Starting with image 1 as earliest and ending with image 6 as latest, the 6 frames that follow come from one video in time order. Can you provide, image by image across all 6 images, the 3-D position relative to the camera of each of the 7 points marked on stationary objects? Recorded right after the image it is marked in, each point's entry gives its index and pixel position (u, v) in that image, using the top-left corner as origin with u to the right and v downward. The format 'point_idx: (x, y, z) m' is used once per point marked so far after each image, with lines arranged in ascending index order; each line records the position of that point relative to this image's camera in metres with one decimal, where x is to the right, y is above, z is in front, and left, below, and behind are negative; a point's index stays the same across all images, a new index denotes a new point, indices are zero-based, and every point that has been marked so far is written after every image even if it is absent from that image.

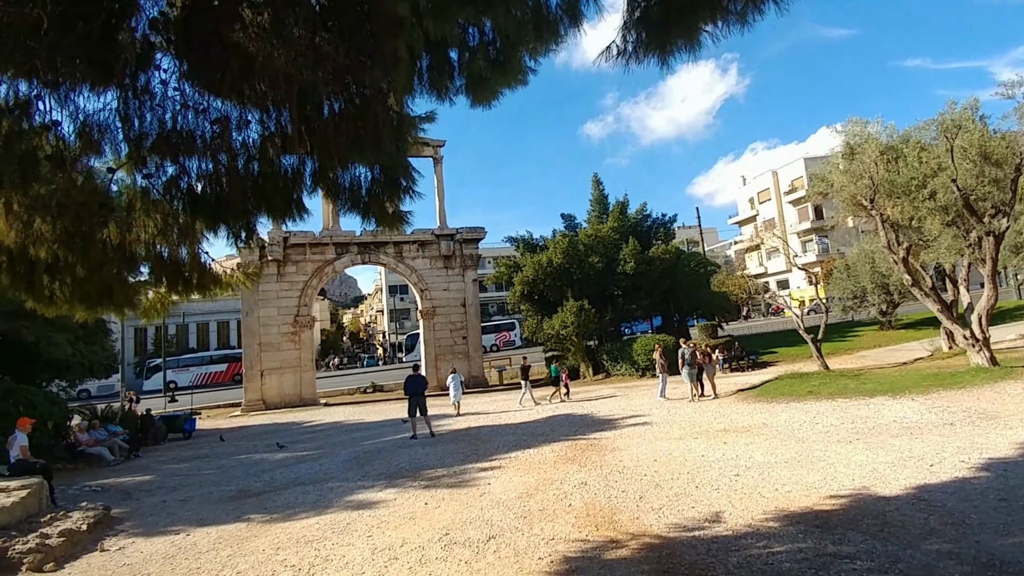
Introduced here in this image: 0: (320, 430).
0: (-5.2, -3.8, +15.3) m
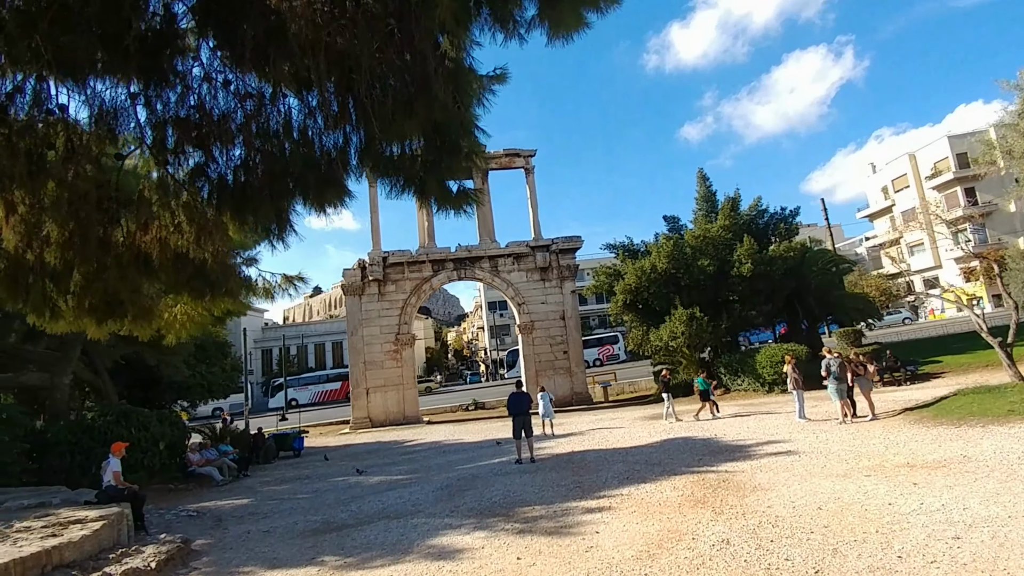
0: (-2.4, -4.3, +14.7) m
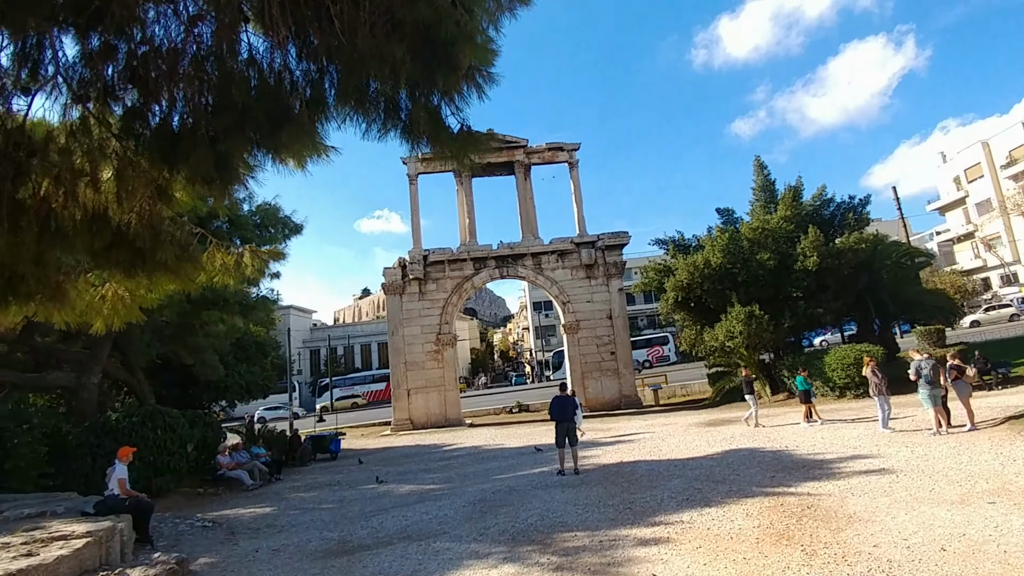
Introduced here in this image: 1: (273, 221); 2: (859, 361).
0: (-1.4, -4.2, +14.0) m
1: (-5.5, +1.6, +13.0) m
2: (+9.9, -2.1, +16.1) m
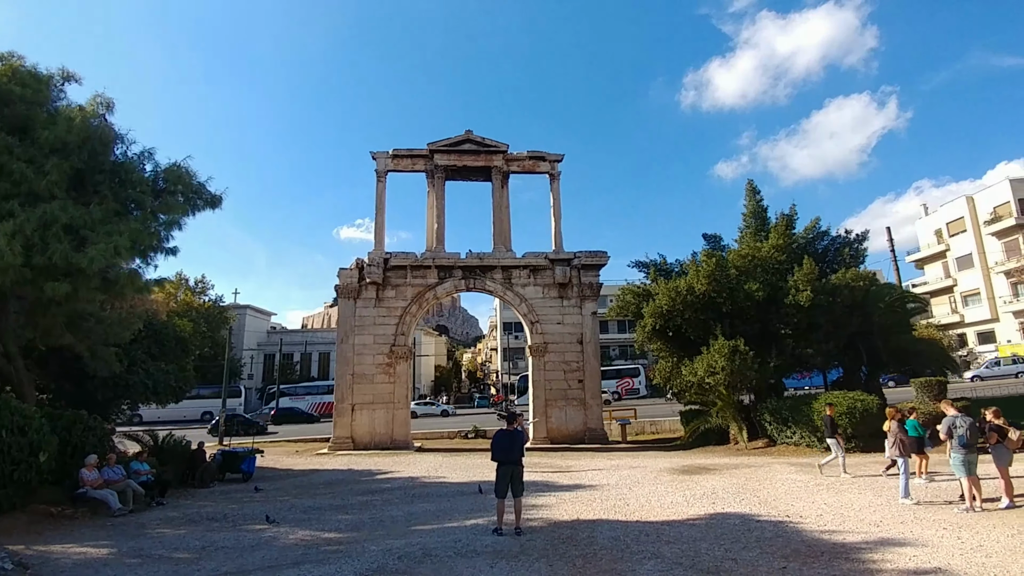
0: (-2.6, -4.2, +11.7) m
1: (-6.2, +1.9, +10.7) m
2: (+8.7, -3.1, +14.4) m
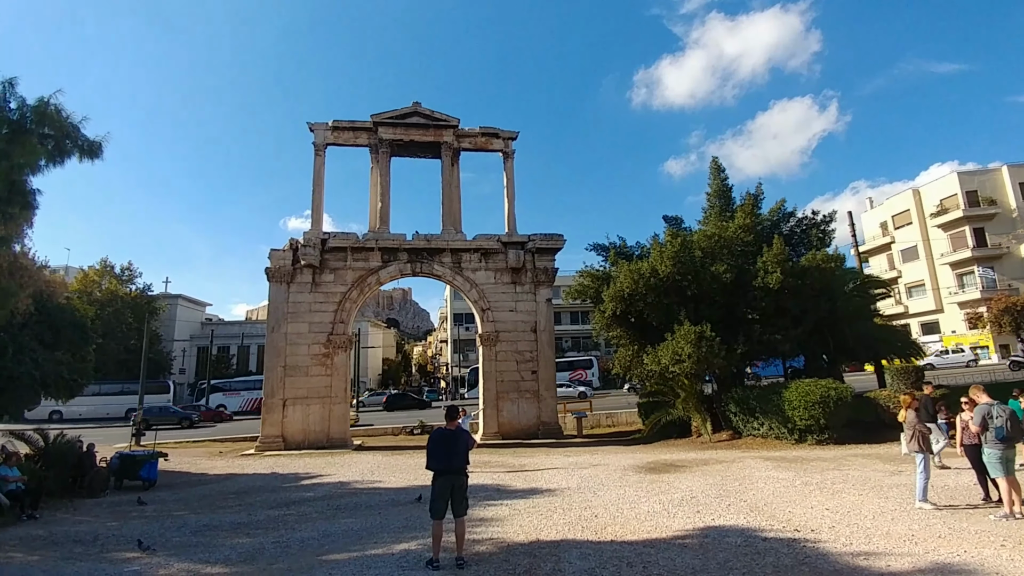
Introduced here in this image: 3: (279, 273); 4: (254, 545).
0: (-3.6, -3.7, +9.8) m
1: (-7.1, +2.4, +8.5) m
2: (+7.5, -2.7, +13.4) m
3: (-7.9, +0.6, +18.9) m
4: (-3.1, -3.1, +6.8) m
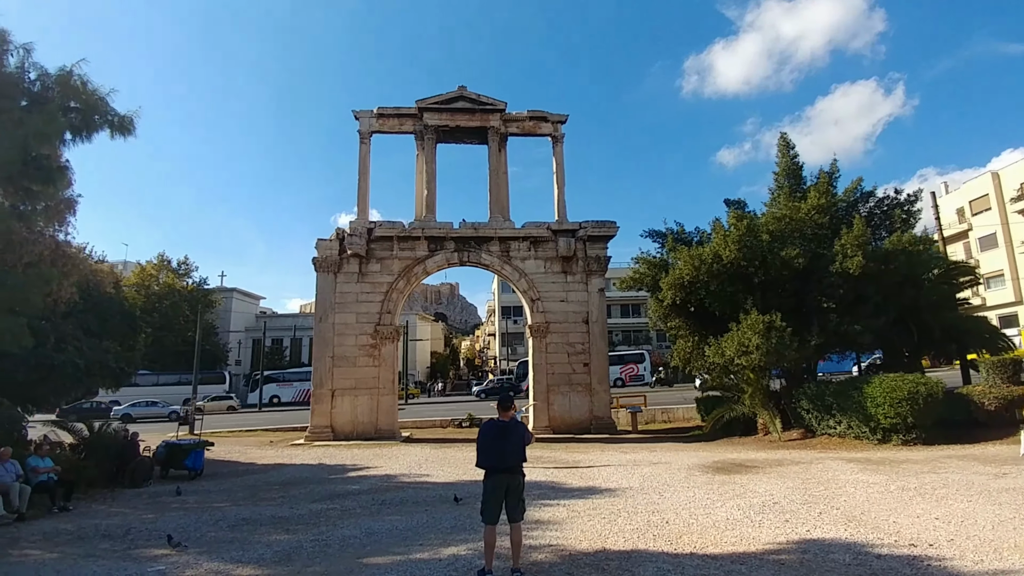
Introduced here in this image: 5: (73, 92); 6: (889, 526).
0: (-2.7, -3.4, +9.4) m
1: (-6.3, +2.7, +8.3) m
2: (+8.6, -2.3, +12.0) m
3: (-6.3, +0.9, +18.7) m
4: (-2.5, -2.8, +6.4) m
5: (-6.3, +2.8, +8.2) m
6: (+3.8, -2.4, +5.7) m
